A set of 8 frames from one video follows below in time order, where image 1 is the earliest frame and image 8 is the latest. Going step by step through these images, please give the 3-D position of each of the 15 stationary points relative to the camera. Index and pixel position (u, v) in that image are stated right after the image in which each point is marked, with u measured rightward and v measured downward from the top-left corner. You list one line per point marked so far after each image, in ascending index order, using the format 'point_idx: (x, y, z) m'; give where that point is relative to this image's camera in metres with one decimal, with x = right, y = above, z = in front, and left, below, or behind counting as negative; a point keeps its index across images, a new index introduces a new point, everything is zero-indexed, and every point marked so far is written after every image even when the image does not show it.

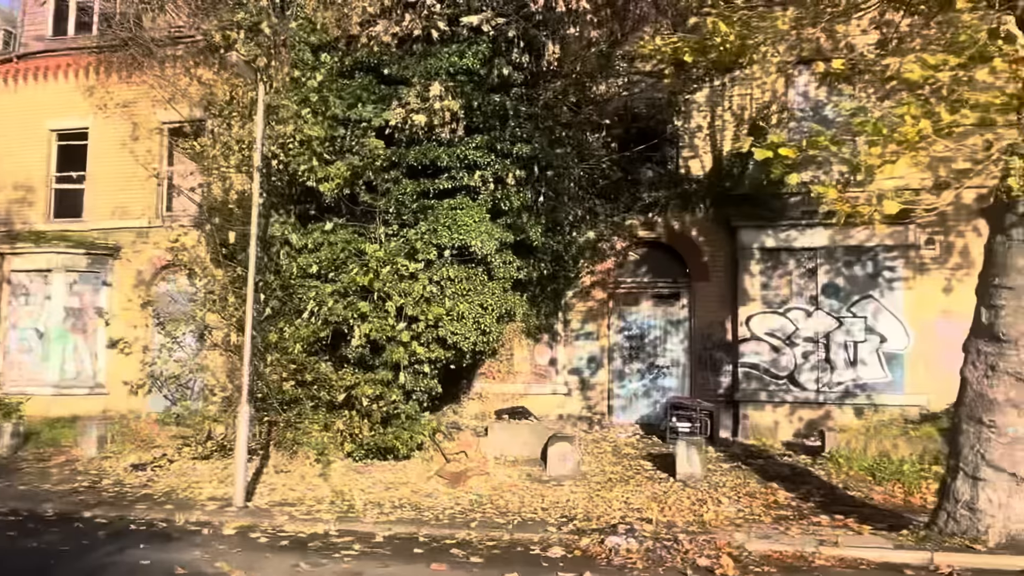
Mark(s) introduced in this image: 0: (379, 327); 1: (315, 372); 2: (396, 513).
0: (-1.4, -0.5, +9.5) m
1: (-2.3, -1.0, +10.1) m
2: (-1.1, -2.1, +8.2) m
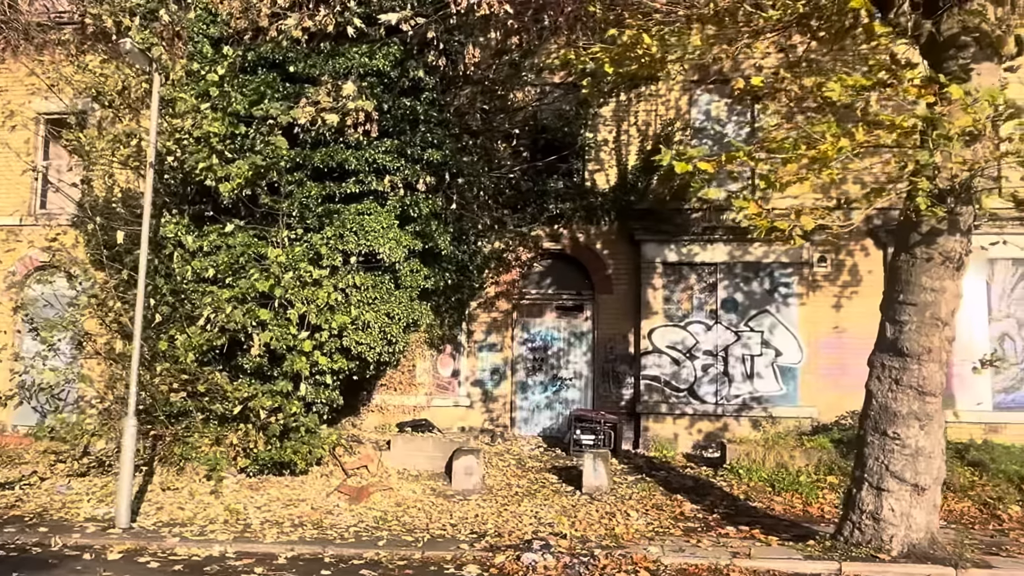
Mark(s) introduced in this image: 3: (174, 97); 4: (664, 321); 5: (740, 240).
0: (-2.4, -0.5, +9.0) m
1: (-3.3, -1.1, +9.5) m
2: (-1.9, -2.2, +7.8) m
3: (-3.5, +2.0, +9.1) m
4: (+2.1, -0.5, +12.2) m
5: (+3.2, +0.7, +12.1) m
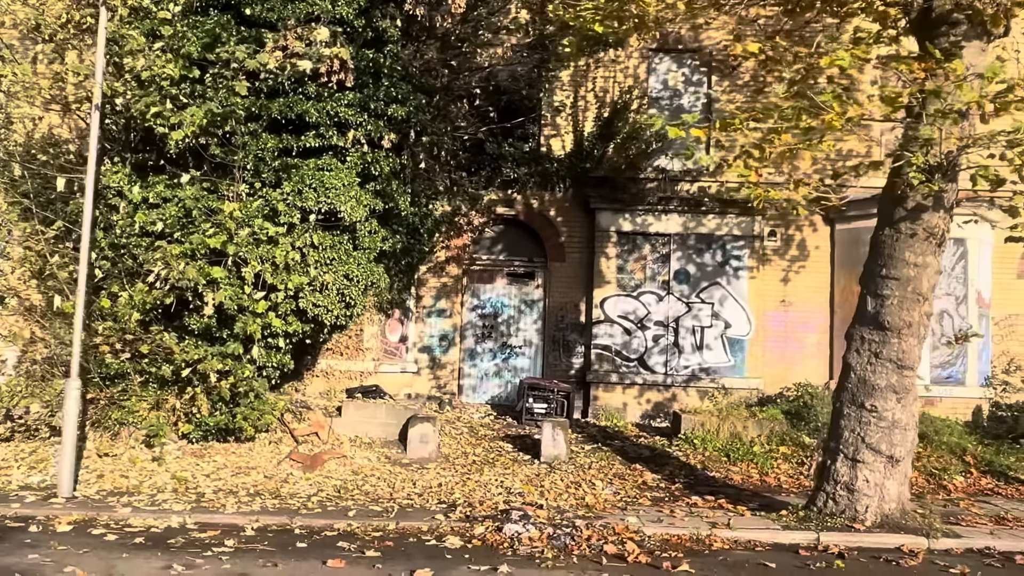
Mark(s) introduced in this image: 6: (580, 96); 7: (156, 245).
0: (-2.7, -0.1, +8.6) m
1: (-3.7, -0.6, +9.0) m
2: (-2.2, -1.8, +7.4) m
3: (-3.8, +2.5, +8.4) m
4: (+1.5, 0.0, +12.2) m
5: (+2.5, +1.1, +12.1) m
6: (+1.0, +2.7, +12.5) m
7: (-3.5, +0.4, +8.6) m
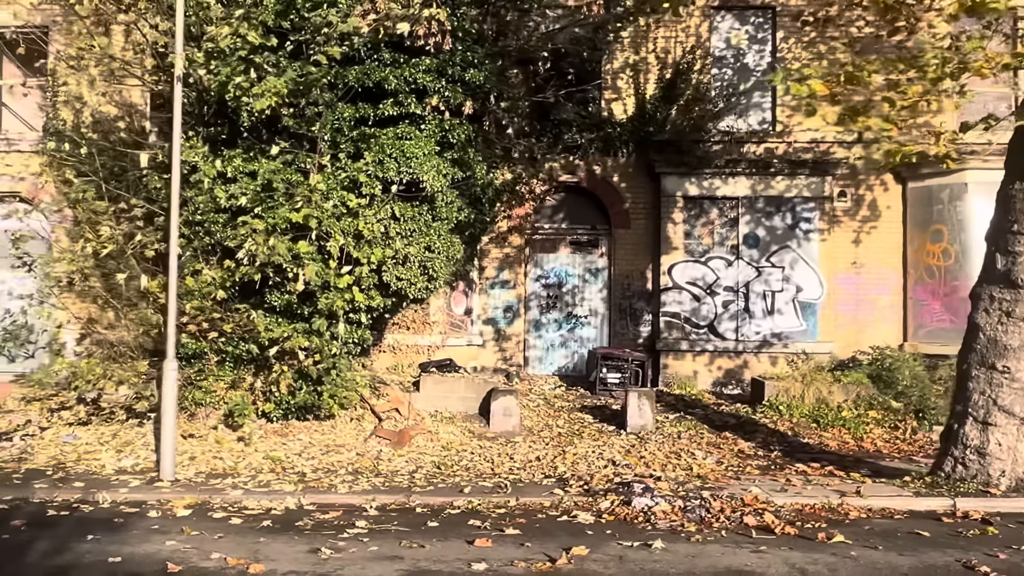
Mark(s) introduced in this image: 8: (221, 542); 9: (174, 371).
0: (-1.8, +0.1, +8.3) m
1: (-2.8, -0.4, +8.8) m
2: (-1.2, -1.6, +7.2) m
3: (-3.0, +2.7, +8.2) m
4: (+2.4, +0.4, +11.9) m
5: (+3.4, +1.6, +11.8) m
6: (+1.8, +3.2, +12.1) m
7: (-2.6, +0.6, +8.4) m
8: (-1.7, -1.5, +5.1) m
9: (-2.8, -0.7, +7.2) m
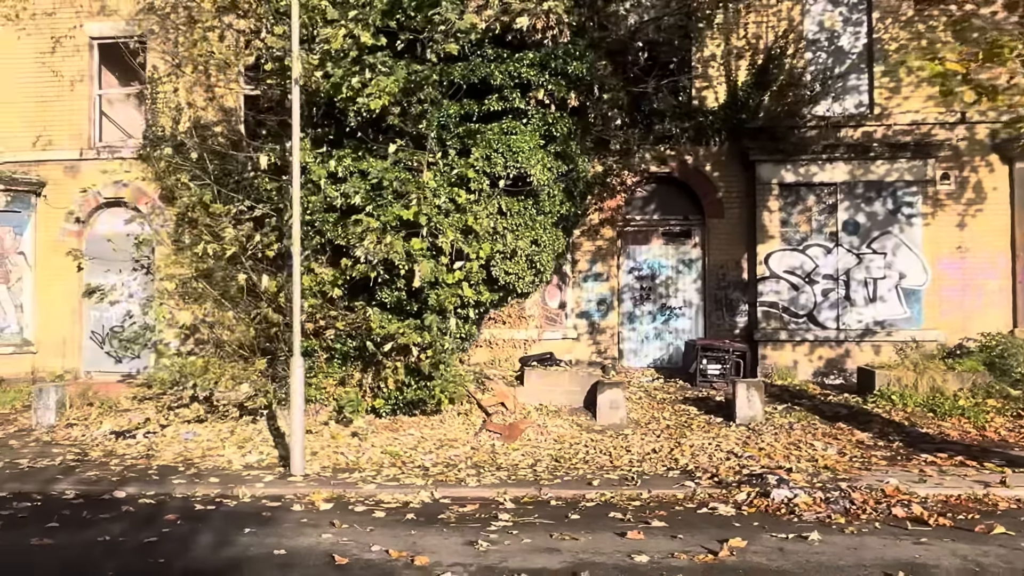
0: (-0.8, +0.2, +8.4) m
1: (-1.7, -0.3, +8.9) m
2: (-0.2, -1.6, +7.3) m
3: (-2.0, +2.7, +8.3) m
4: (+3.6, +0.6, +11.7) m
5: (+4.6, +1.7, +11.6) m
6: (+3.0, +3.3, +11.9) m
7: (-1.6, +0.7, +8.5) m
8: (-0.8, -1.5, +5.2) m
9: (-1.8, -0.7, +7.4) m
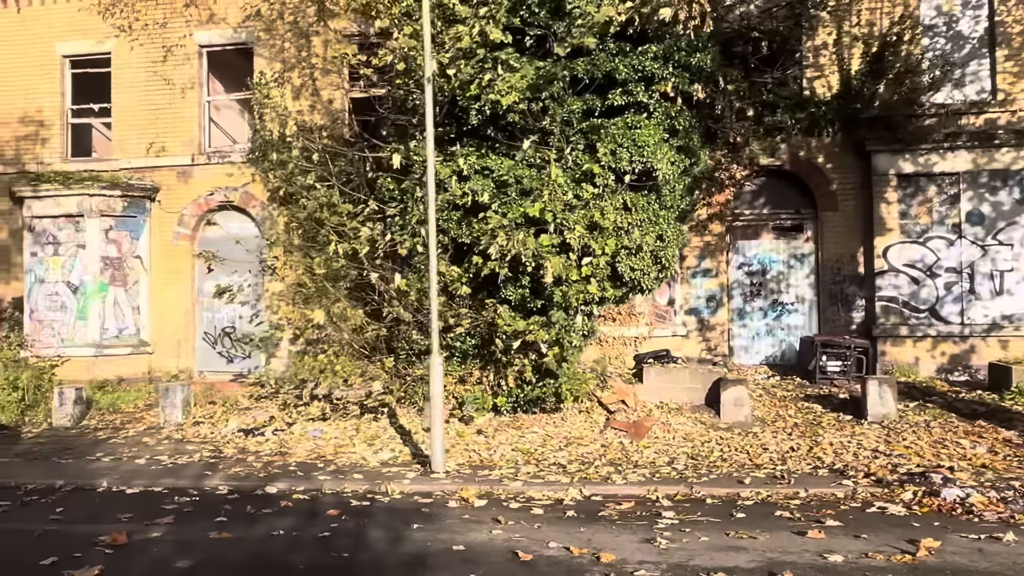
0: (+0.5, +0.2, +8.4) m
1: (-0.4, -0.3, +8.9) m
2: (+0.9, -1.5, +7.2) m
3: (-0.8, +2.7, +8.3) m
4: (+5.1, +0.7, +11.4) m
5: (+6.1, +1.8, +11.1) m
6: (+4.5, +3.4, +11.6) m
7: (-0.3, +0.7, +8.5) m
8: (+0.2, -1.5, +5.2) m
9: (-0.6, -0.7, +7.4) m
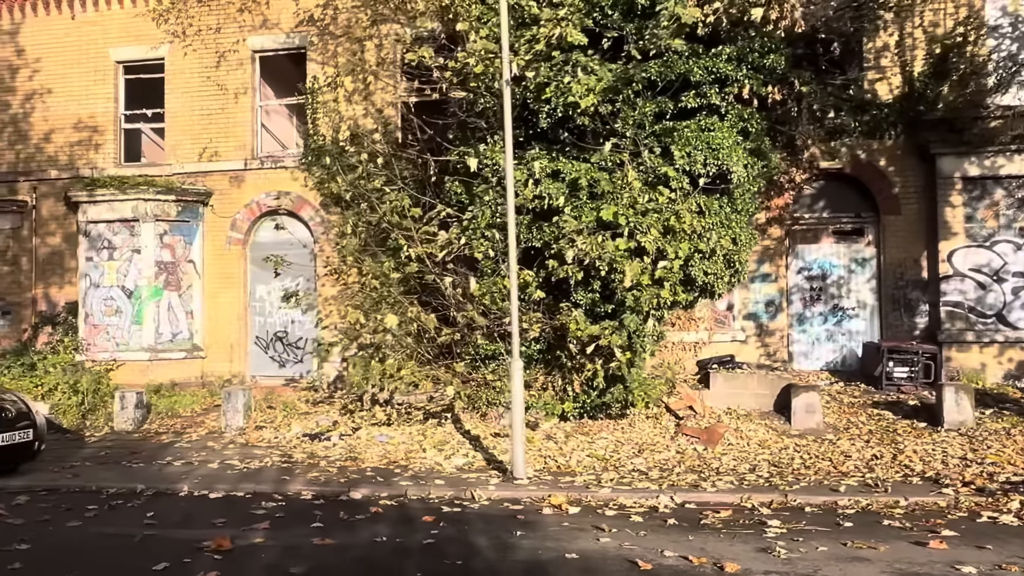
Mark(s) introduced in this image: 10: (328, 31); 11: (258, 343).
0: (+1.2, +0.2, +8.3) m
1: (+0.3, -0.4, +8.9) m
2: (+1.6, -1.6, +7.1) m
3: (-0.1, +2.7, +8.3) m
4: (+5.8, +0.6, +11.2) m
5: (+6.8, +1.8, +10.9) m
6: (+5.2, +3.3, +11.5) m
7: (+0.4, +0.6, +8.5) m
8: (+0.8, -1.5, +5.1) m
9: (0.0, -0.7, +7.3) m
10: (-2.8, +3.9, +13.0) m
11: (-4.0, -0.9, +13.6) m
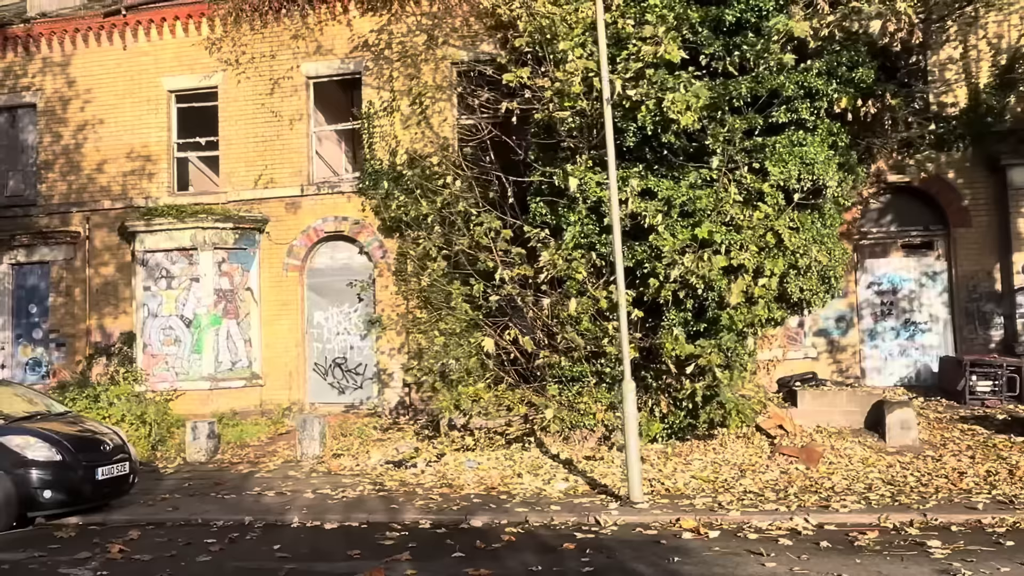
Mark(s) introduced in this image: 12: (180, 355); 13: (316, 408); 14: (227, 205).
0: (+2.1, 0.0, +8.2) m
1: (+1.2, -0.6, +8.7) m
2: (+2.5, -1.7, +6.9) m
3: (+0.7, +2.5, +8.2) m
4: (+6.7, +0.4, +11.1) m
5: (+7.7, +1.6, +10.9) m
6: (+6.1, +3.2, +11.4) m
7: (+1.3, +0.5, +8.4) m
8: (+1.8, -1.6, +4.9) m
9: (+1.0, -0.9, +7.2) m
10: (-1.9, +3.5, +13.0) m
11: (-3.0, -1.3, +13.4) m
12: (-4.9, -1.0, +12.8) m
13: (-3.0, -1.9, +13.4) m
14: (-4.4, +1.3, +13.5) m
